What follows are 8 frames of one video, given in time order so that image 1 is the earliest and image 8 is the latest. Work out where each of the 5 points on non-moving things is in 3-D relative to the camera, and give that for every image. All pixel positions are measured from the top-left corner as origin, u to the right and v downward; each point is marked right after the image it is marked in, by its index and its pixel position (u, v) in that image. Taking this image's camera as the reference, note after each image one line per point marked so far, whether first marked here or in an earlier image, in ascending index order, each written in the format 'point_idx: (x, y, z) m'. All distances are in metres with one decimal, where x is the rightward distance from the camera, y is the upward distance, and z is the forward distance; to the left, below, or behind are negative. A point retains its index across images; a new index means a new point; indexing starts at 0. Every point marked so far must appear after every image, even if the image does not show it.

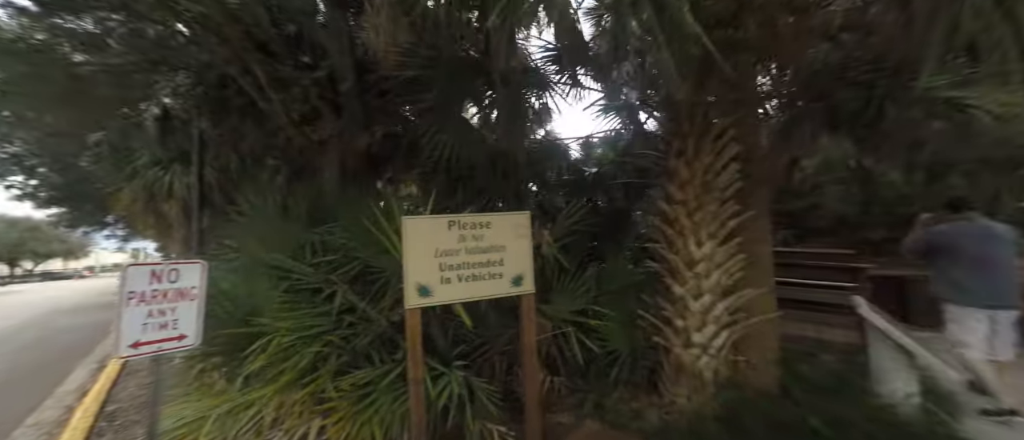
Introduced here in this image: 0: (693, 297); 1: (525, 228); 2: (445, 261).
0: (+1.1, -0.5, +2.2) m
1: (+0.1, 0.0, +2.0) m
2: (-0.3, -0.2, +1.6) m
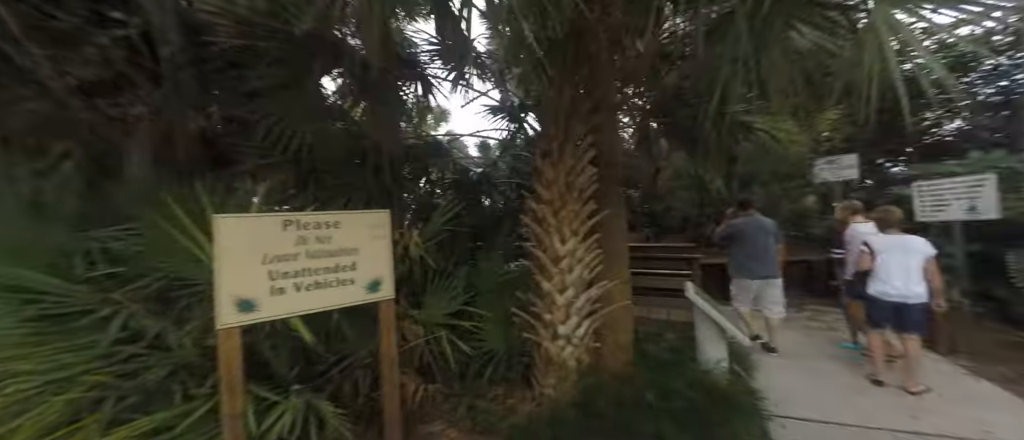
0: (+0.3, -0.5, +2.4) m
1: (-0.7, 0.0, +1.8) m
2: (-0.9, -0.2, +1.4) m
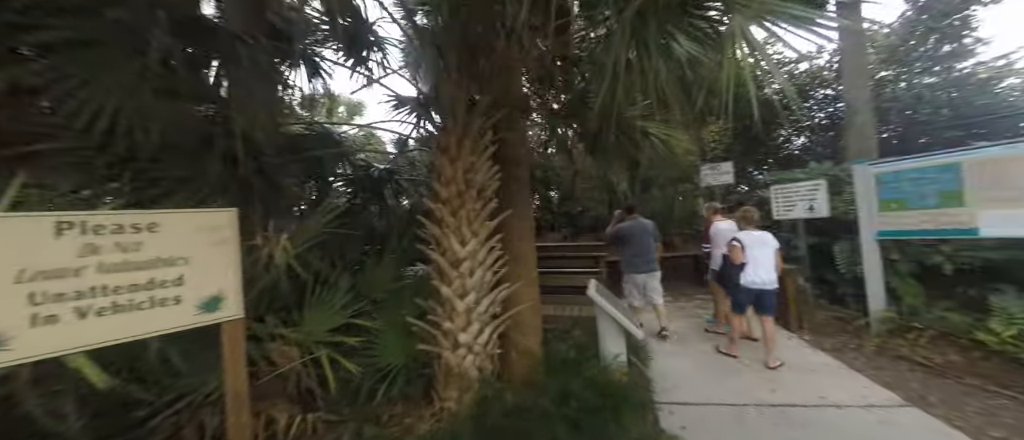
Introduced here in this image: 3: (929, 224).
0: (-0.3, -0.5, +2.2) m
1: (-1.2, 0.0, +1.4) m
2: (-1.3, -0.2, +1.0) m
3: (+3.7, 0.0, +3.1) m
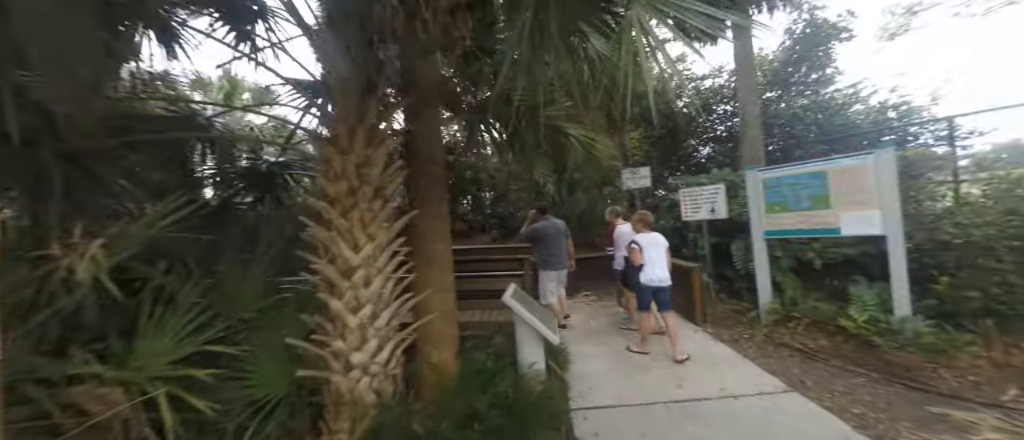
0: (-0.9, -0.5, +1.9) m
1: (-1.5, -0.1, +1.0) m
2: (-1.6, -0.2, +0.5) m
3: (+2.9, 0.0, +3.5) m
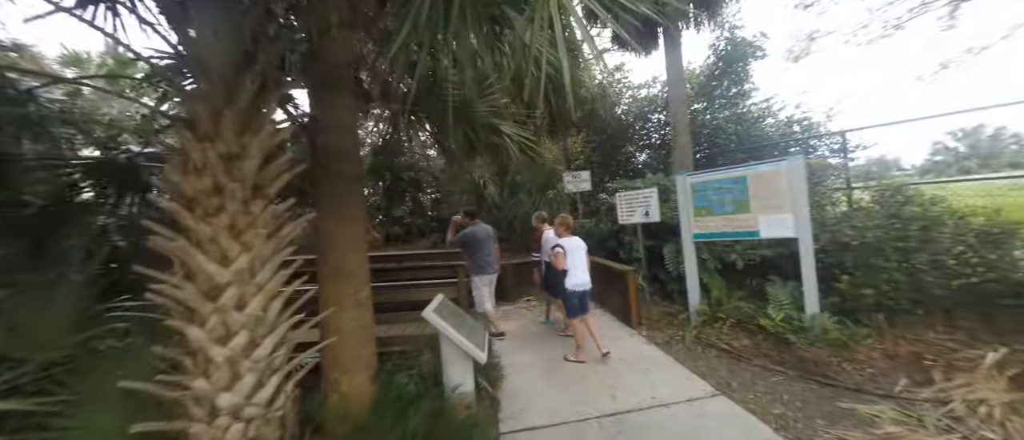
0: (-1.3, -0.5, +1.5) m
1: (-1.8, -0.1, +0.5) m
2: (-1.8, -0.2, 0.0) m
3: (+2.2, -0.1, +3.7) m
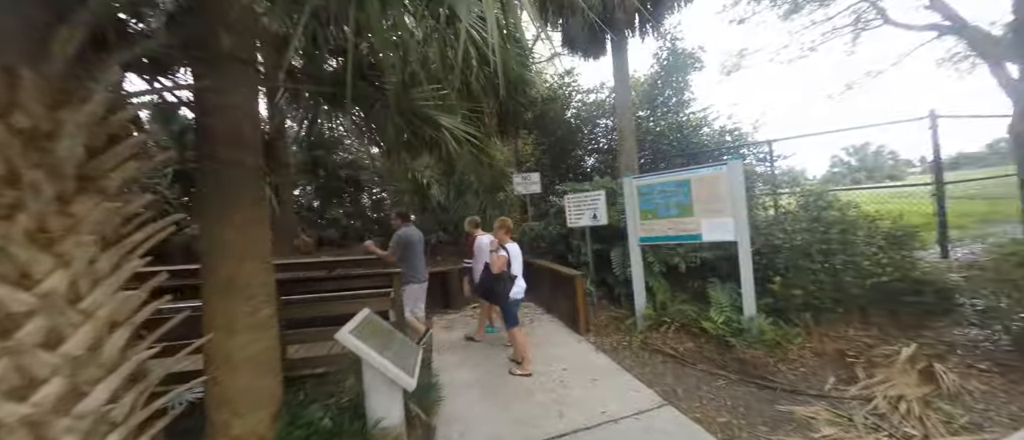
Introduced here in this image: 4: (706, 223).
0: (-1.5, -0.5, +1.1) m
1: (-1.9, -0.1, 0.0) m
2: (-1.9, -0.2, -0.5) m
3: (+1.7, -0.1, +3.7) m
4: (+1.9, 0.0, +3.5) m
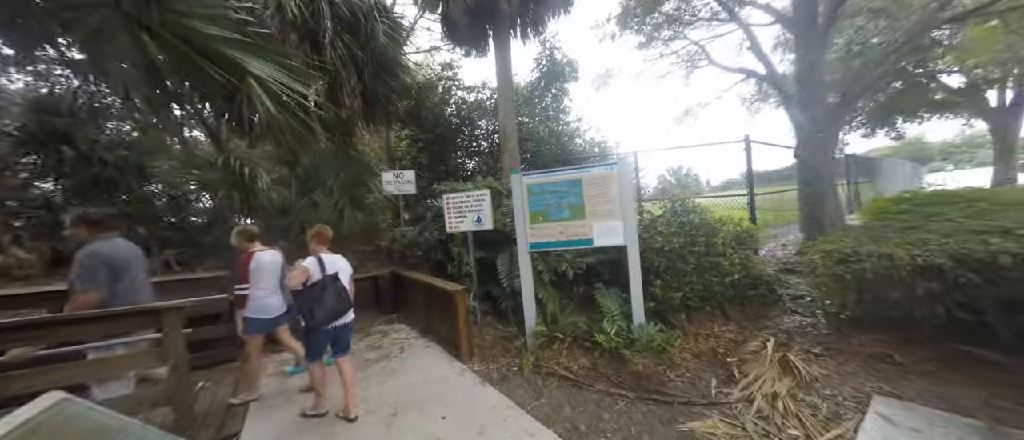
0: (-1.6, -0.5, -0.2) m
1: (-1.7, 0.0, -1.3) m
2: (-1.4, -0.1, -1.7) m
3: (+0.5, -0.1, +3.4) m
4: (+0.8, -0.1, +3.2) m
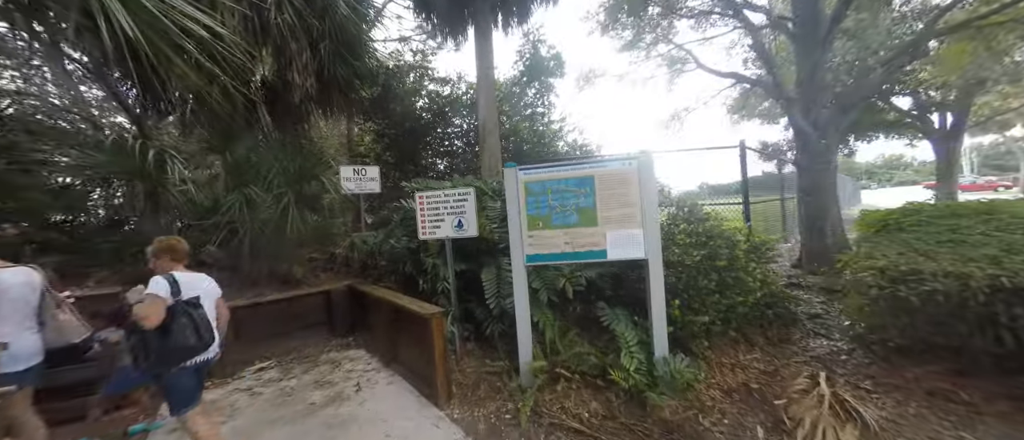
0: (-1.3, -0.4, -1.0) m
1: (-1.3, +0.1, -2.1) m
2: (-1.0, -0.1, -2.5) m
3: (+0.4, -0.2, +2.7) m
4: (+0.7, -0.1, +2.6) m
